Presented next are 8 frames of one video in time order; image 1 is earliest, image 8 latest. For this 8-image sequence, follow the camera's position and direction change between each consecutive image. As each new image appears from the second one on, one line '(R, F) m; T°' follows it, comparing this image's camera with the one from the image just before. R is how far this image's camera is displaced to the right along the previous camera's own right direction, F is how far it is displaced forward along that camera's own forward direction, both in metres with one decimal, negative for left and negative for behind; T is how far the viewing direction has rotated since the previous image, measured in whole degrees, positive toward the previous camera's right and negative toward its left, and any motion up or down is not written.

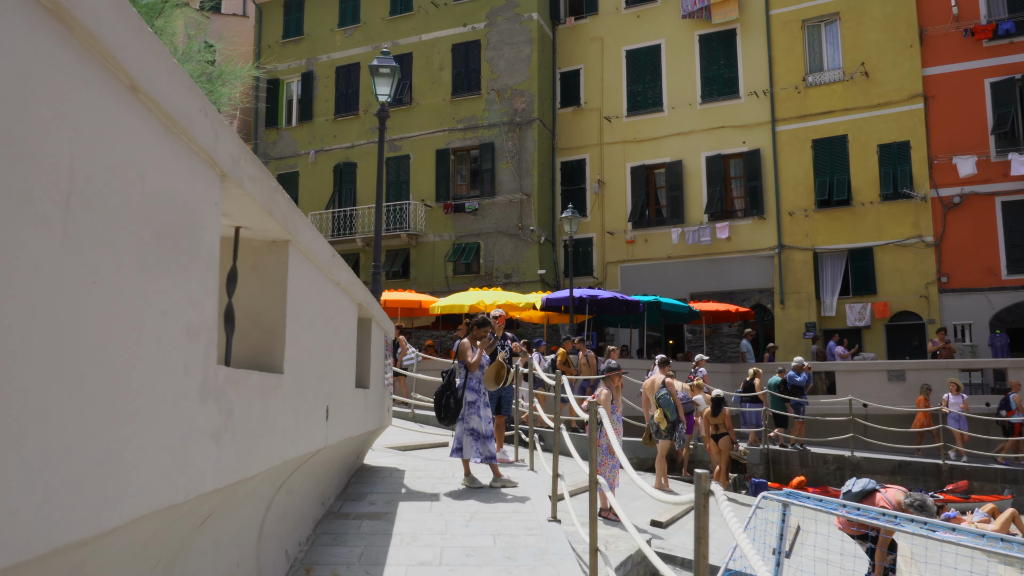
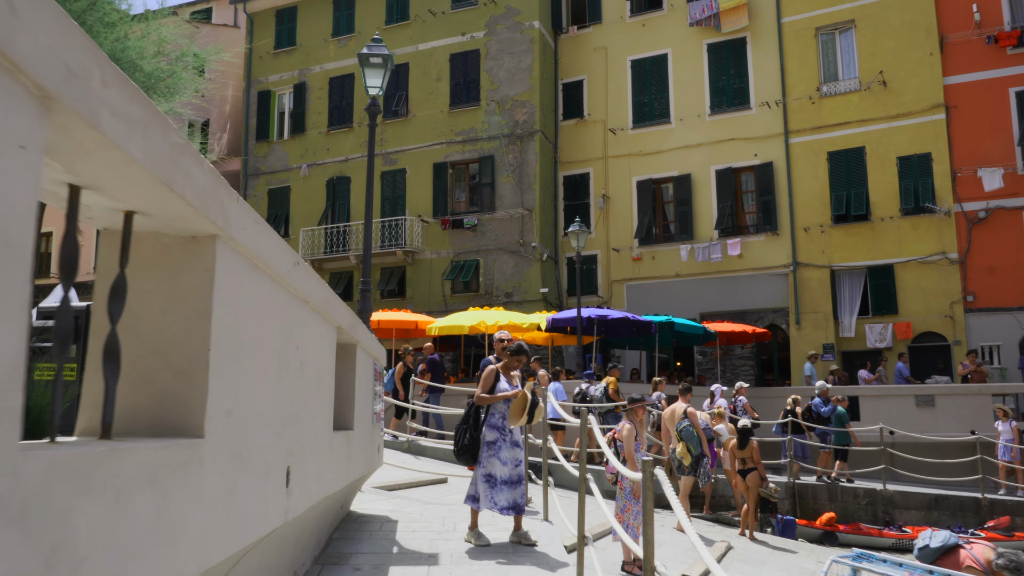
(-0.1, +1.1) m; 0°
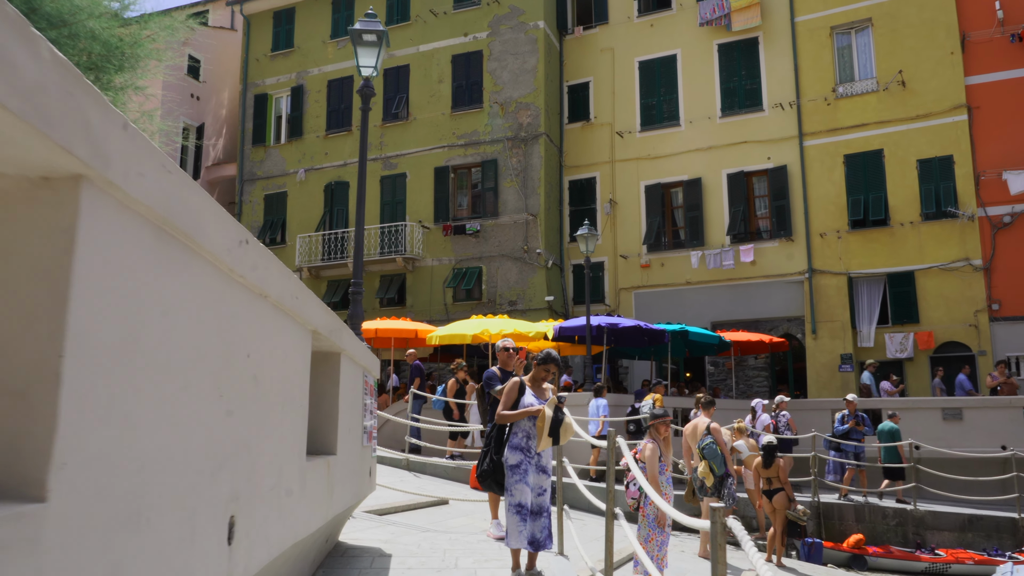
(-0.1, +0.8) m; 0°
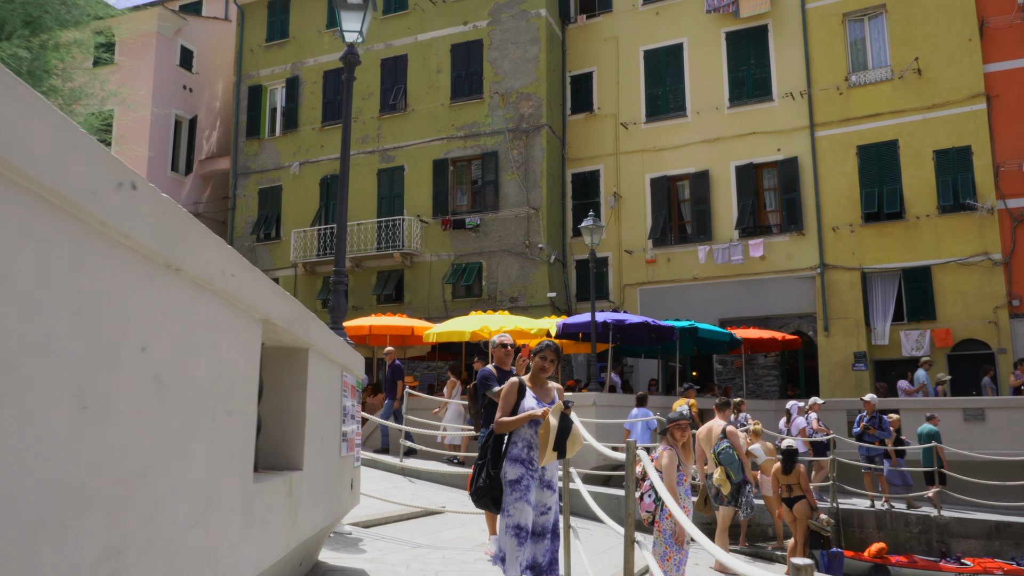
(0.0, +0.7) m; 0°
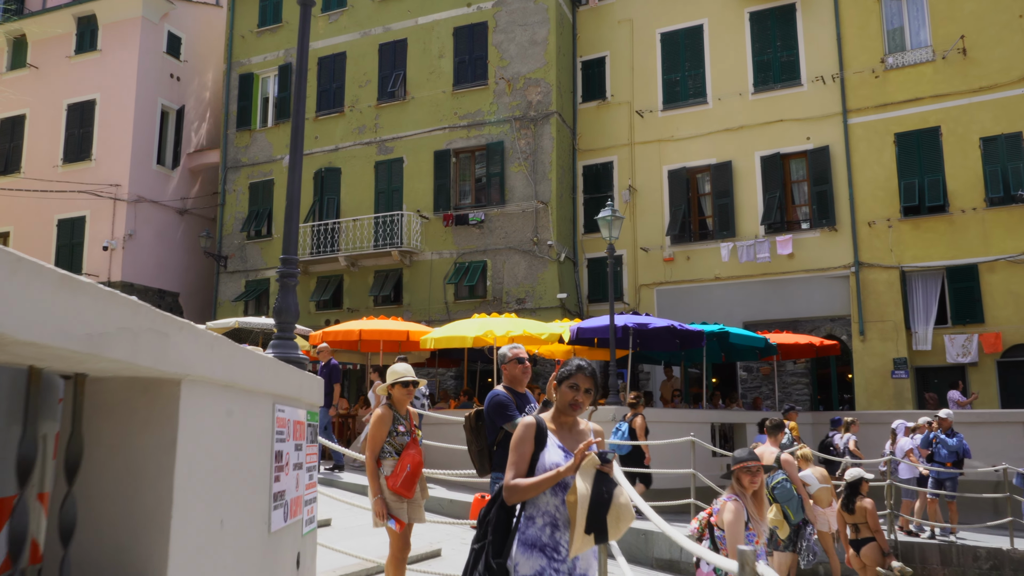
(0.0, +1.6) m; 0°
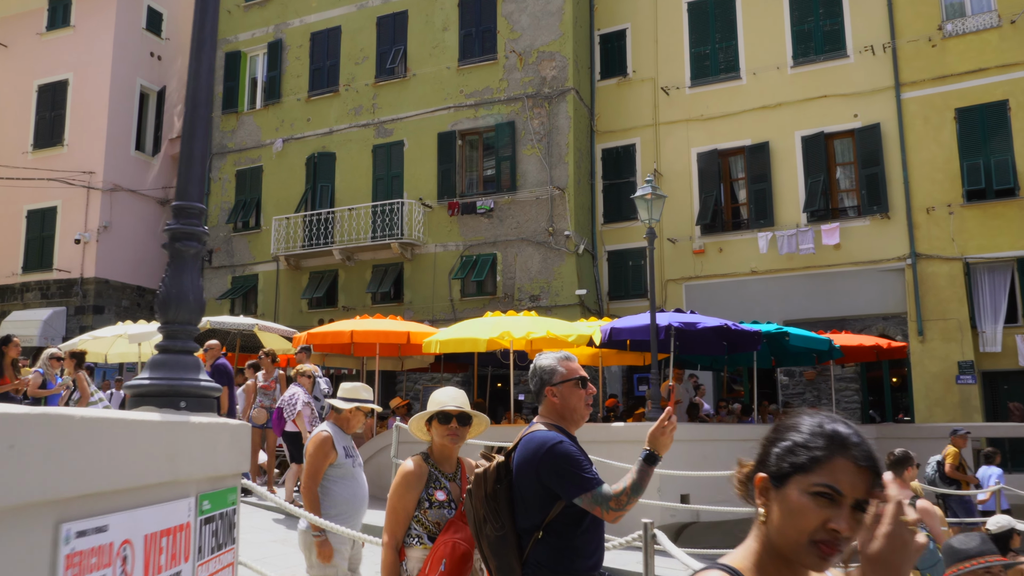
(-0.2, +2.0) m; 0°
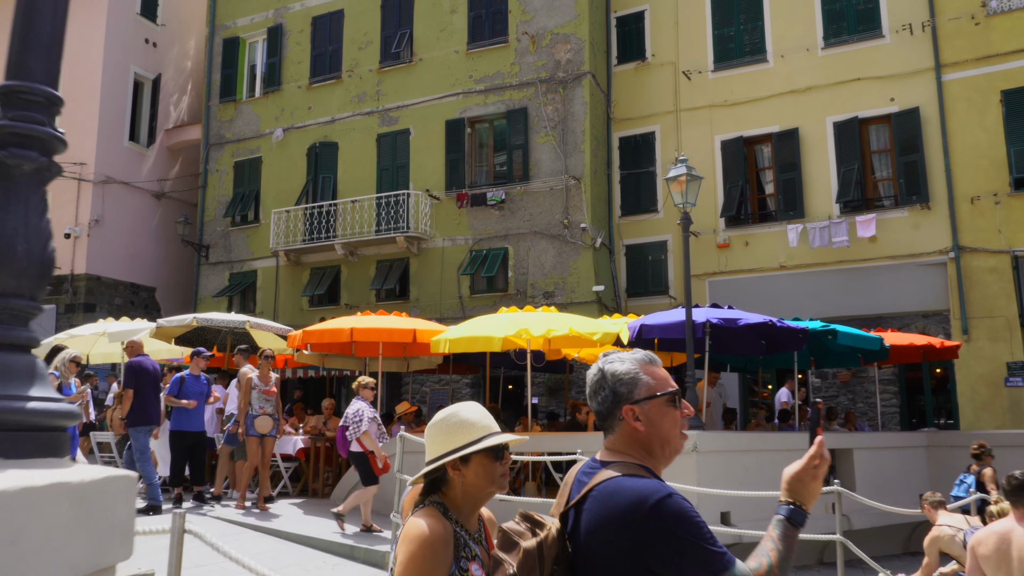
(-0.1, +1.1) m; 0°
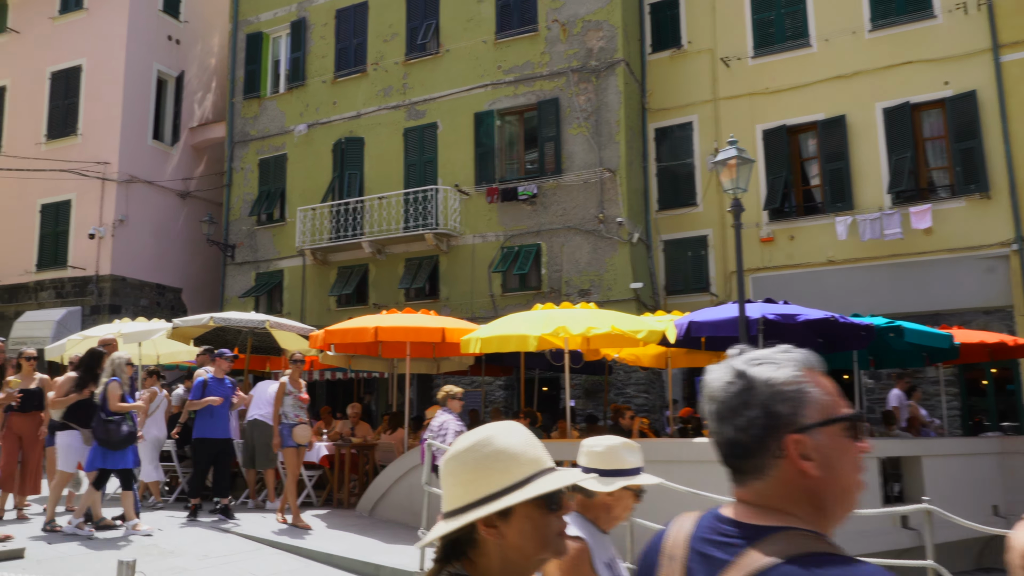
(-0.1, +0.7) m; -2°
